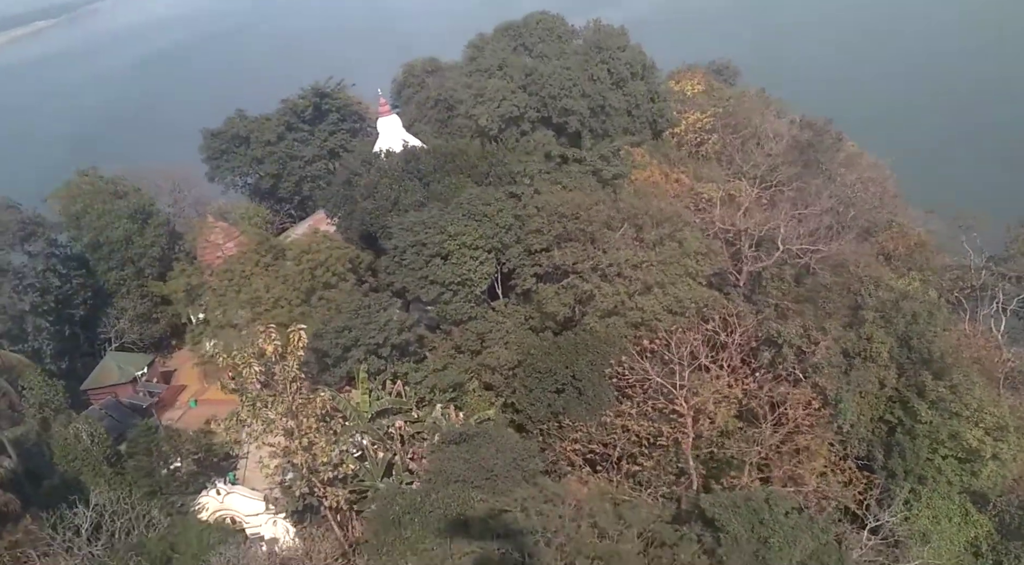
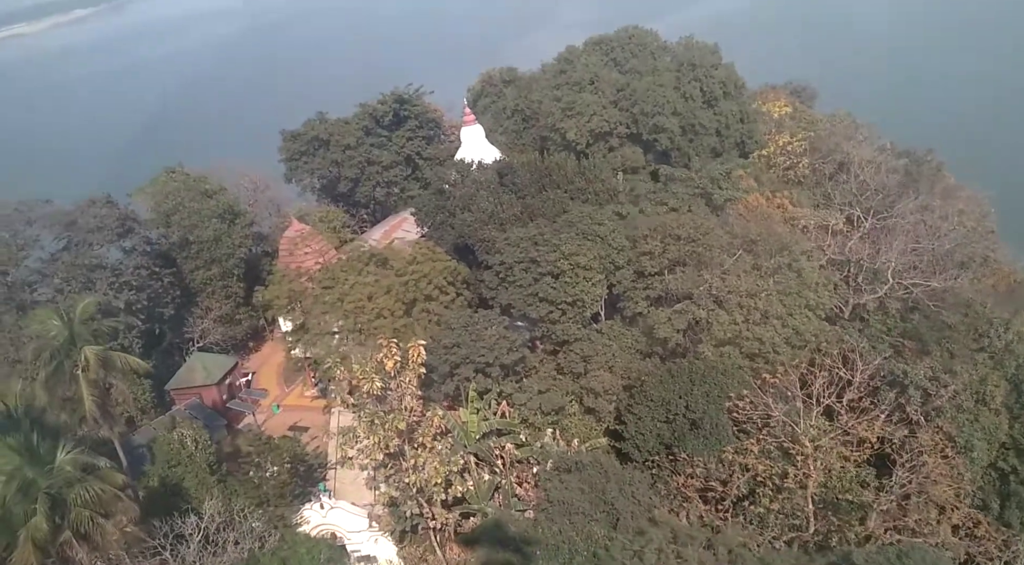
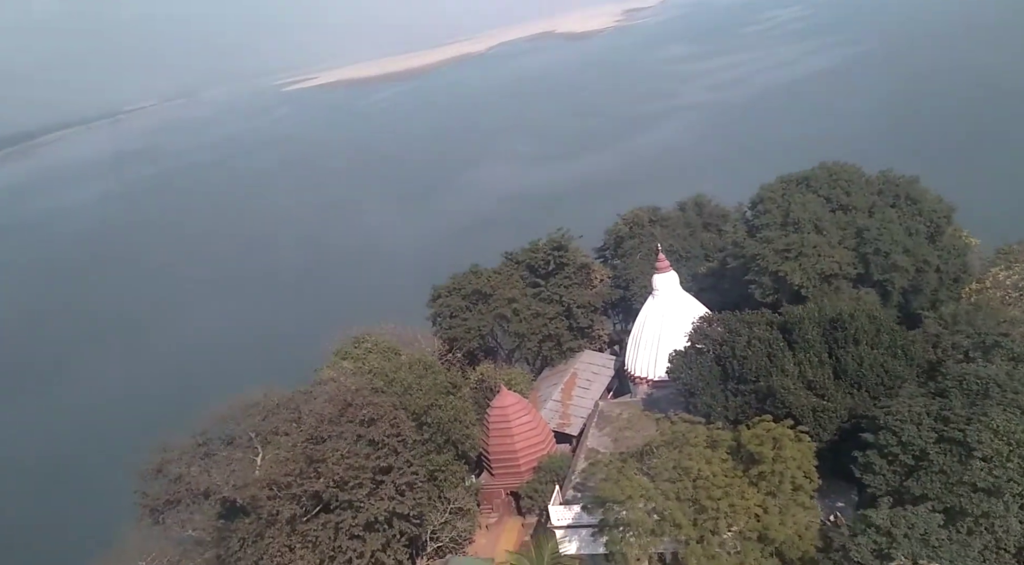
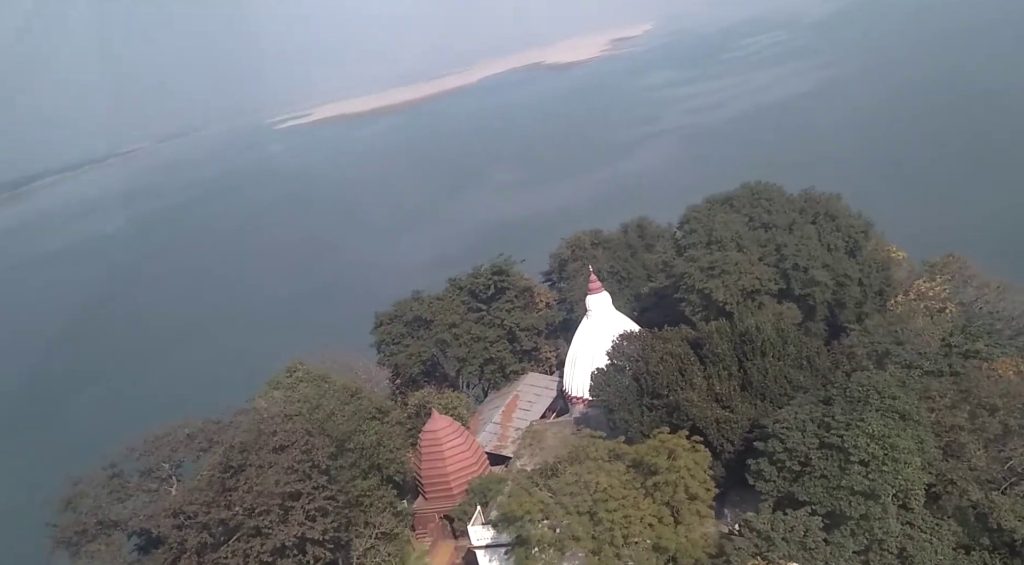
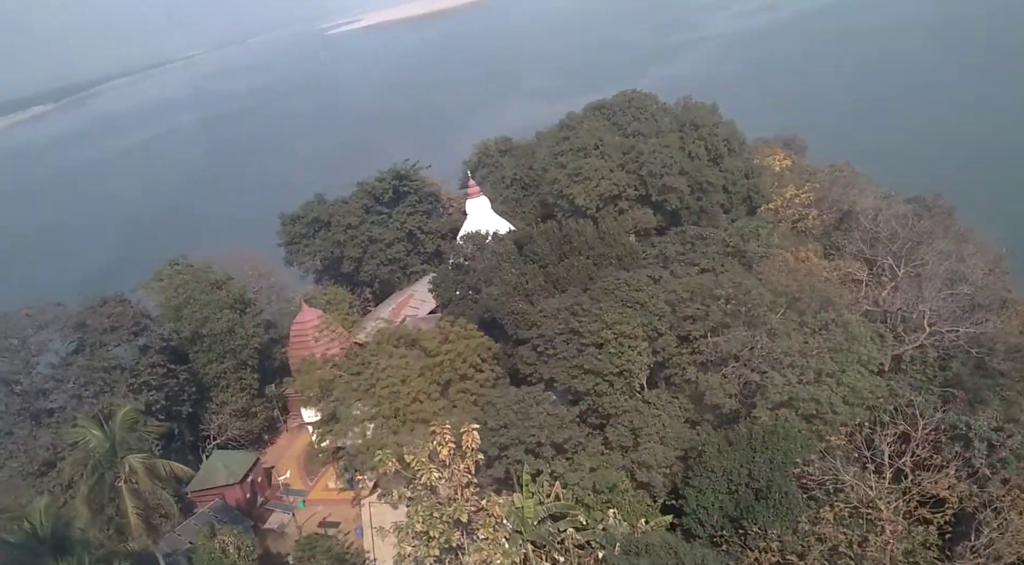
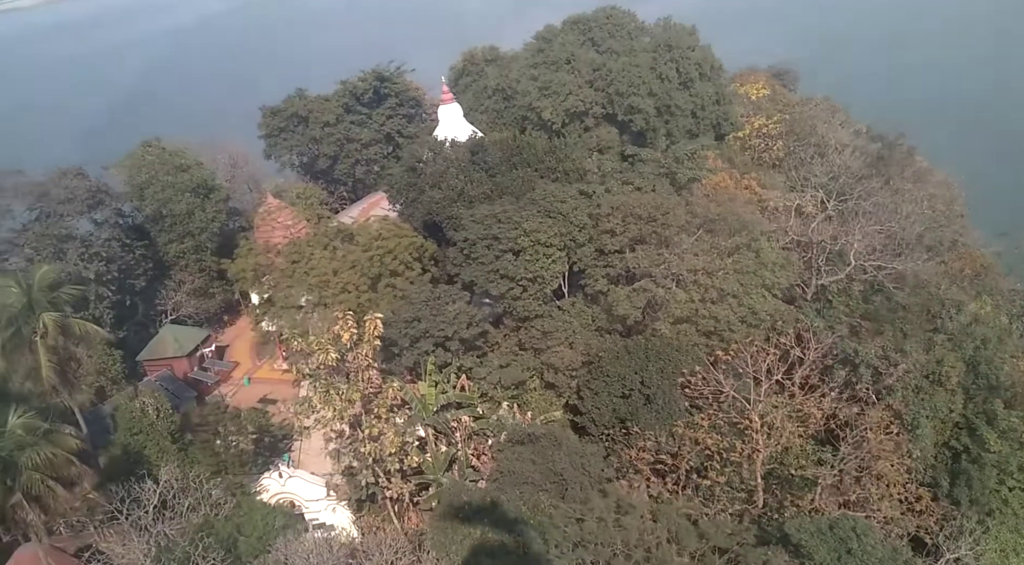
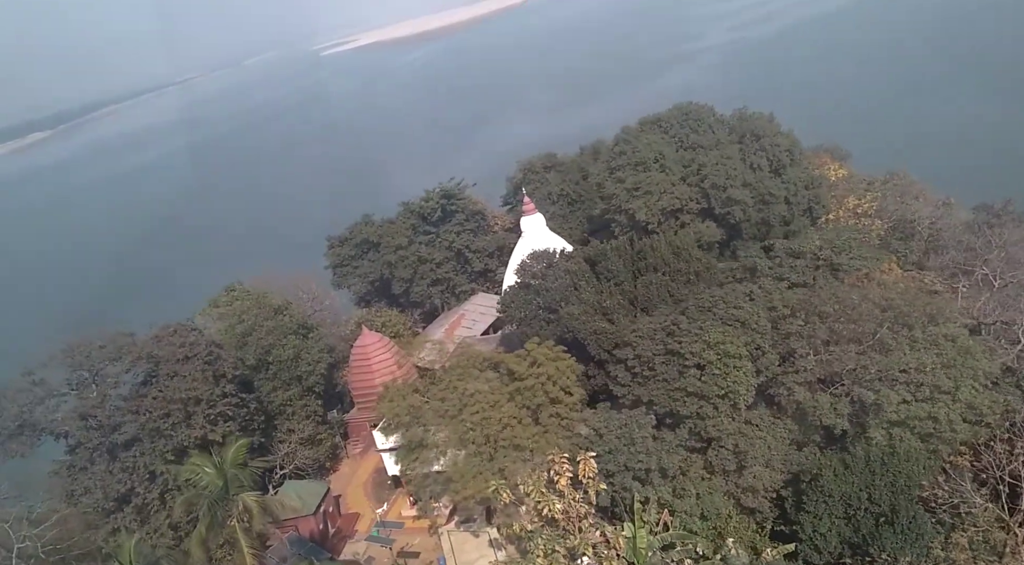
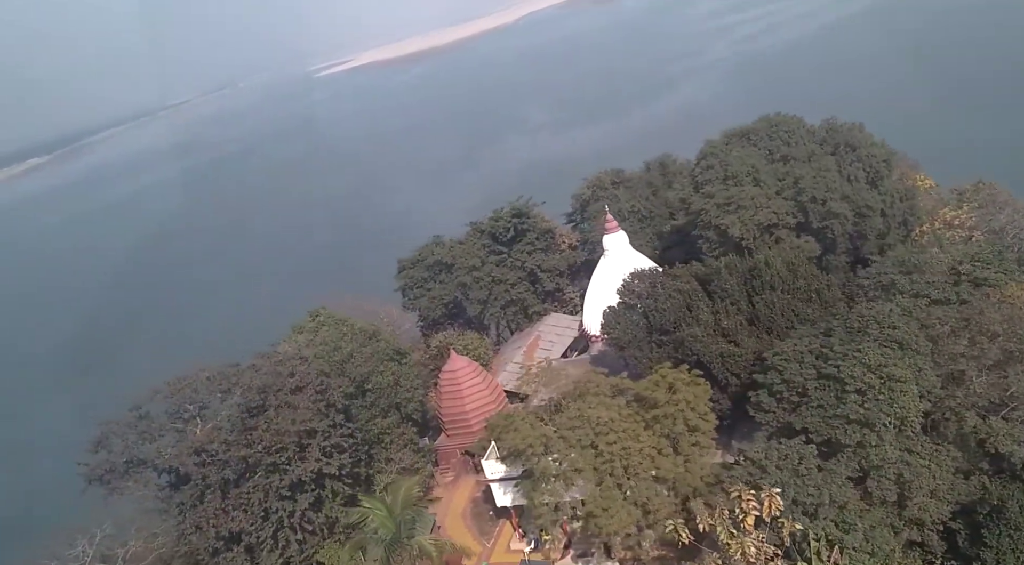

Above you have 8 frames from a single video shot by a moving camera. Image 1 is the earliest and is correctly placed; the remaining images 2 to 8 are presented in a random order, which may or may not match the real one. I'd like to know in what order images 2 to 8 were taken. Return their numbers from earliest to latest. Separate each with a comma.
6, 2, 5, 7, 8, 4, 3
